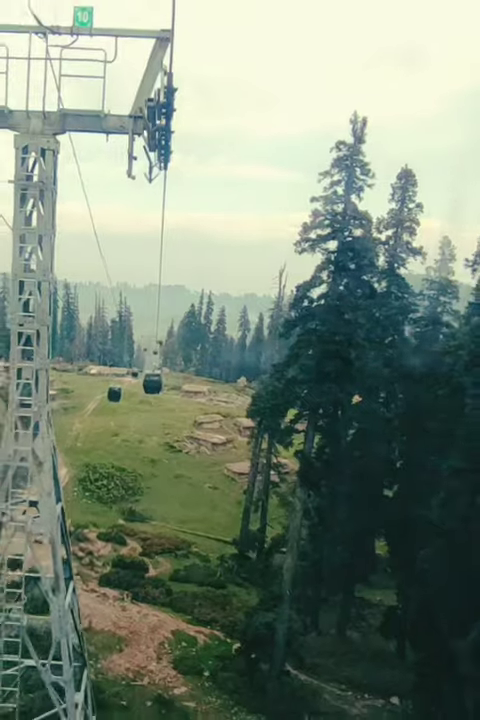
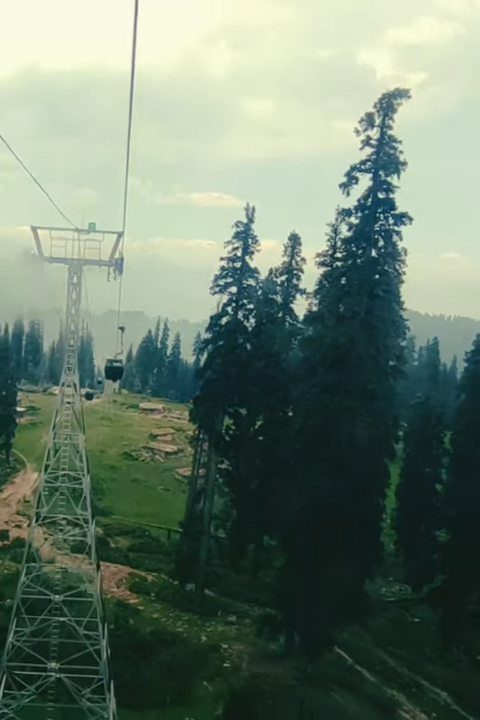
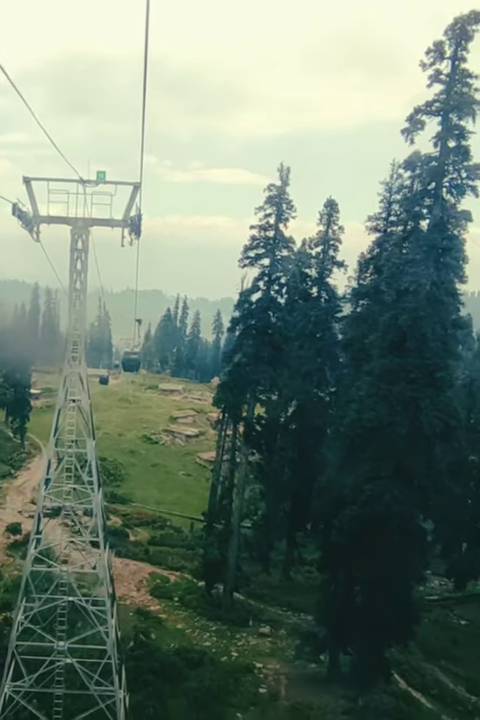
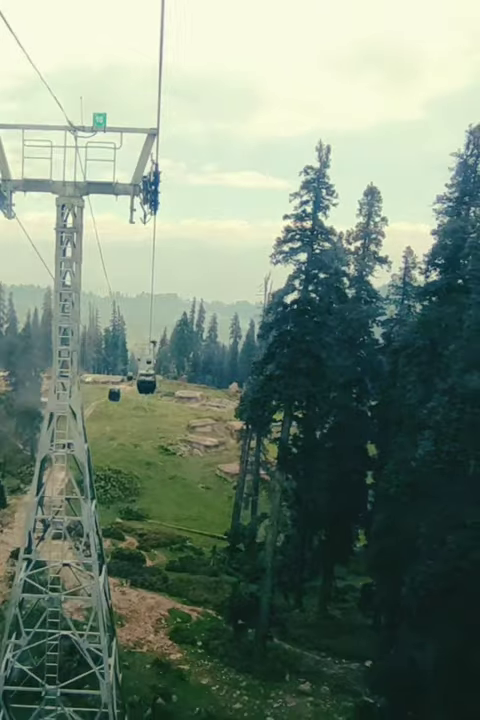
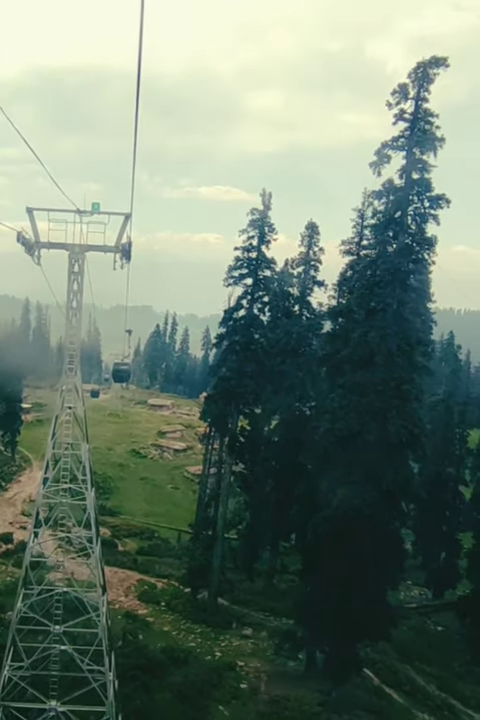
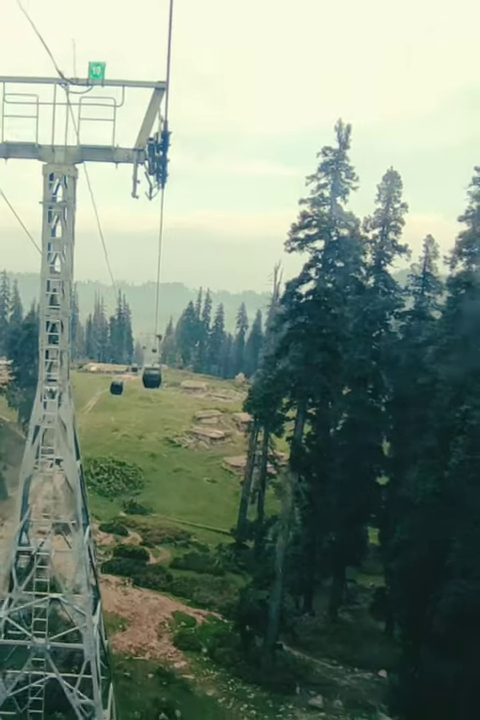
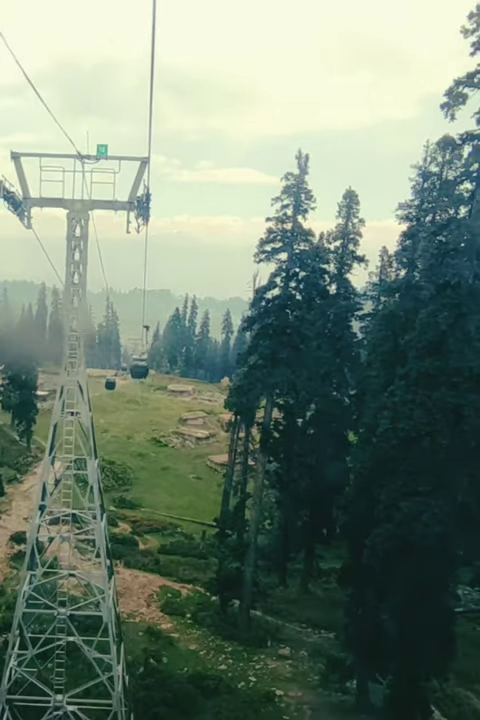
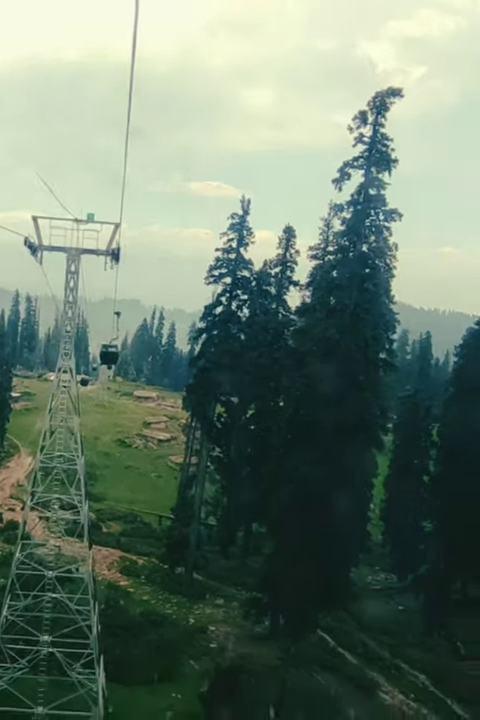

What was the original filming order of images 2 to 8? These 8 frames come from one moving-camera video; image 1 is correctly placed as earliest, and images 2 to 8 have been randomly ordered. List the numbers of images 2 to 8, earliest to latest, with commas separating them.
6, 4, 7, 3, 5, 2, 8
